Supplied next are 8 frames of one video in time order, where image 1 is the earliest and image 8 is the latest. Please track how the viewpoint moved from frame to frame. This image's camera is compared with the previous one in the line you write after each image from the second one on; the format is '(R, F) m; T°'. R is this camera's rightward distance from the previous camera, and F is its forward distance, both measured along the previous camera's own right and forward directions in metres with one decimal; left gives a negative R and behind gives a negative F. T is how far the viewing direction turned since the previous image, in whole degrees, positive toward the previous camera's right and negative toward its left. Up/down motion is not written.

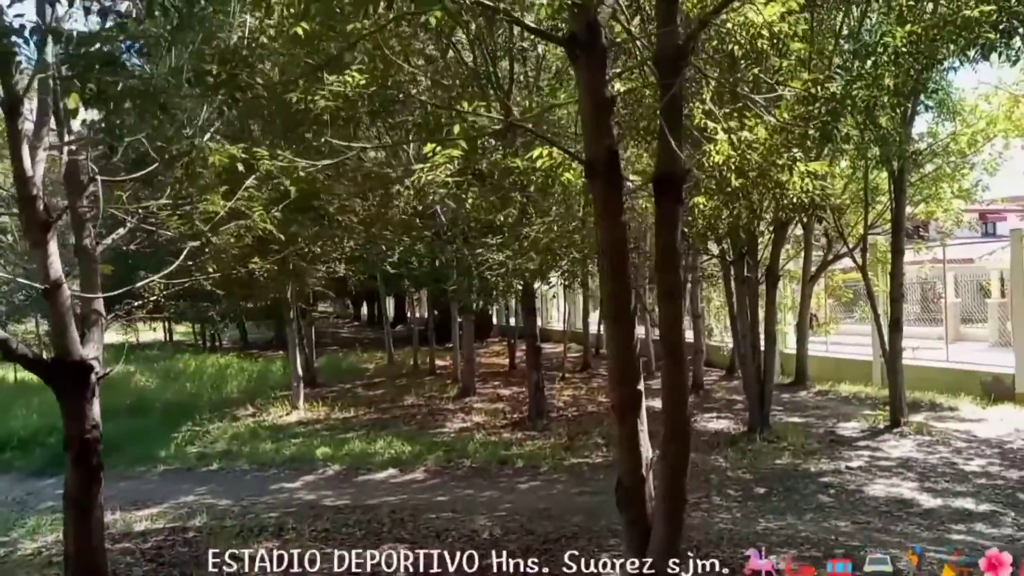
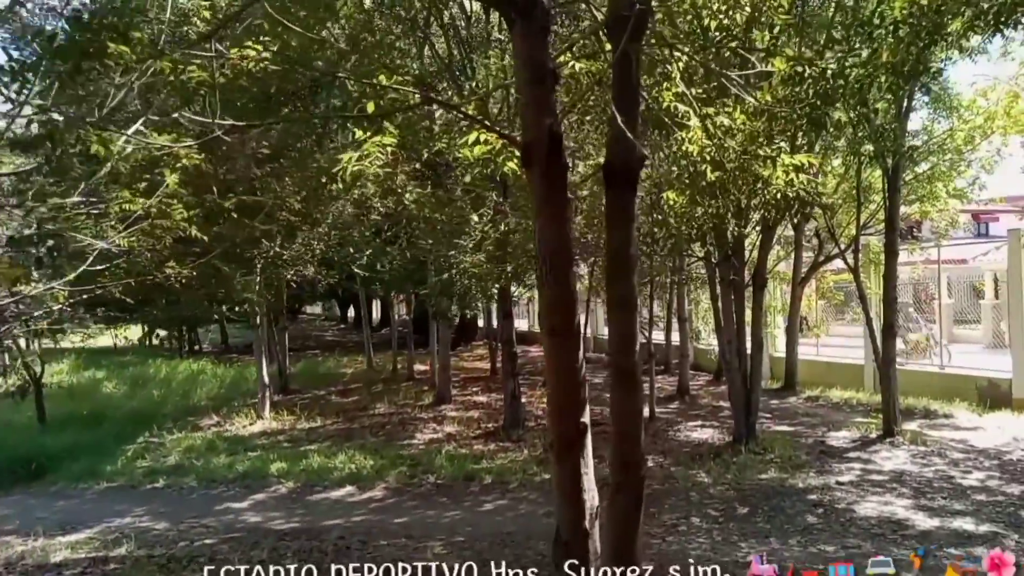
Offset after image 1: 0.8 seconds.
(+0.2, +0.6) m; 0°
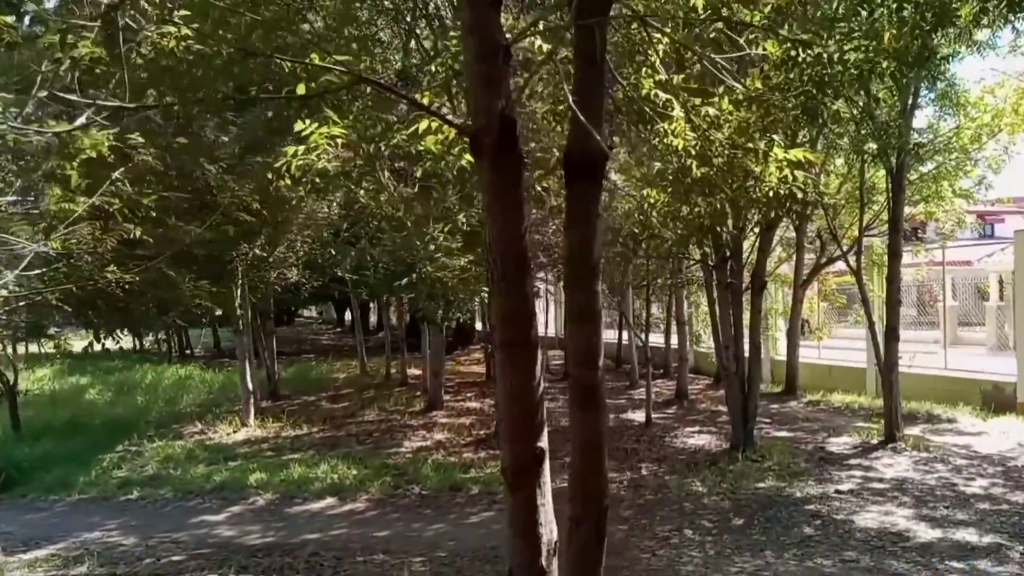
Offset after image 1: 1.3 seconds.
(+0.1, +0.3) m; 0°
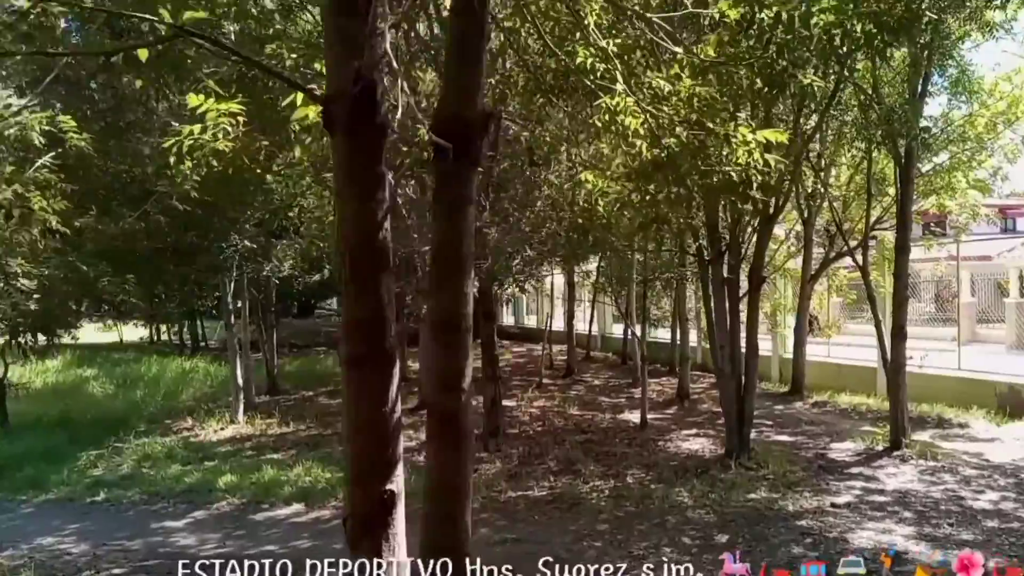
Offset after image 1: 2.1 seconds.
(+0.3, +0.4) m; -1°
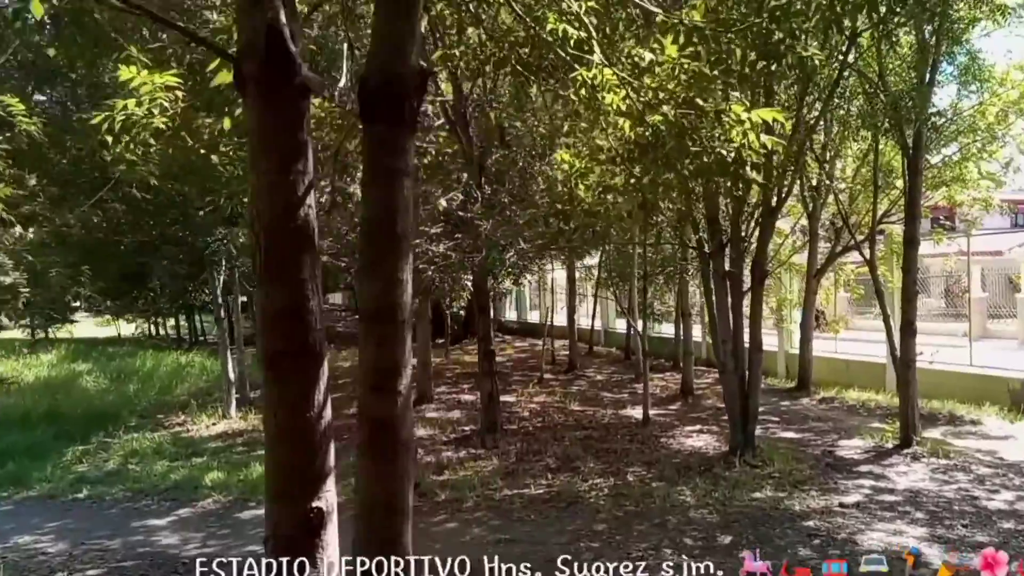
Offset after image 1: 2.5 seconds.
(+0.1, +0.3) m; 0°
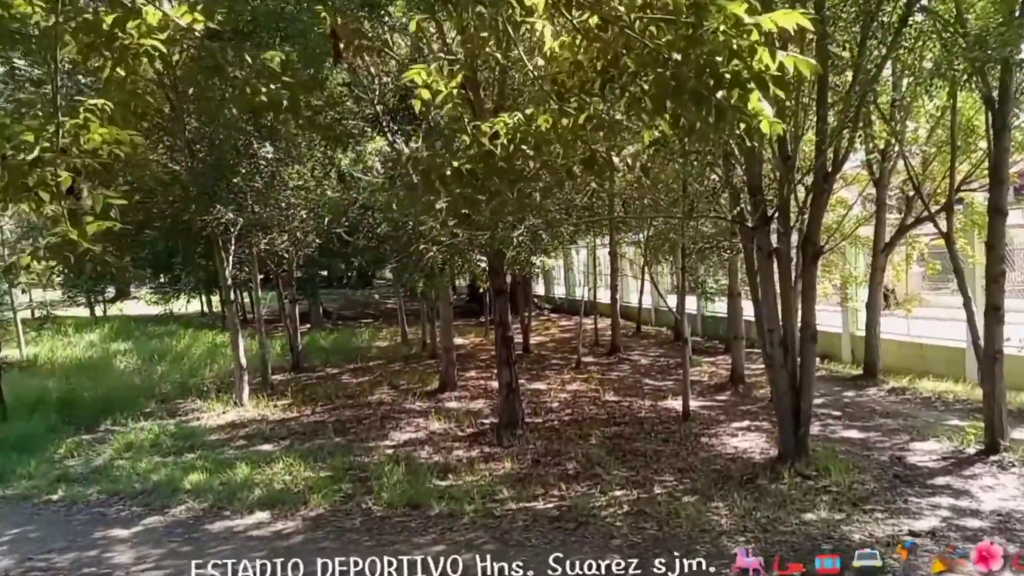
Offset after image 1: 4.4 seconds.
(+0.4, +1.1) m; -4°
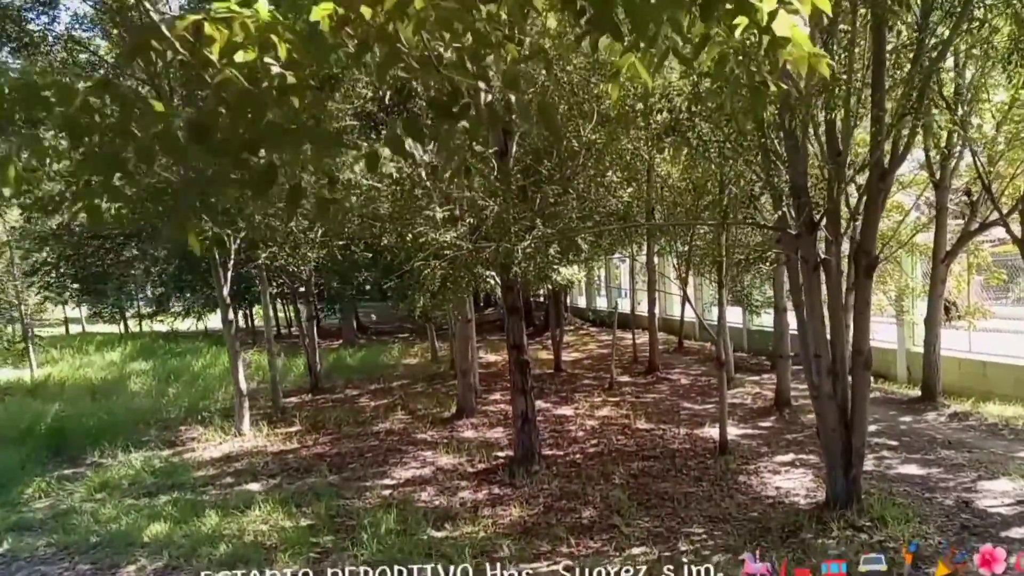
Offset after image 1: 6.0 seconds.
(+0.3, +0.9) m; -3°
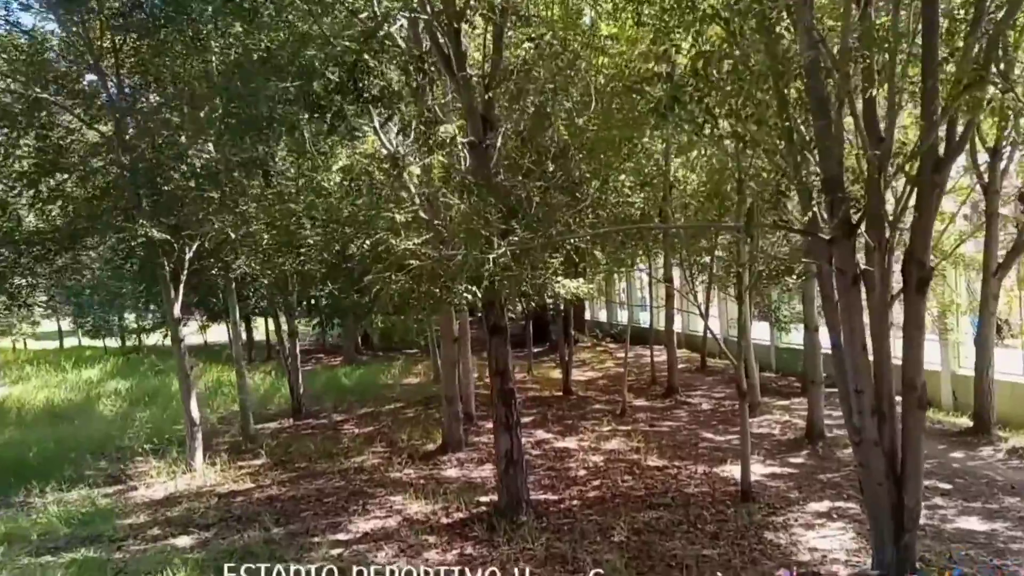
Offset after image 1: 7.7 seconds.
(+0.3, +1.2) m; -1°
